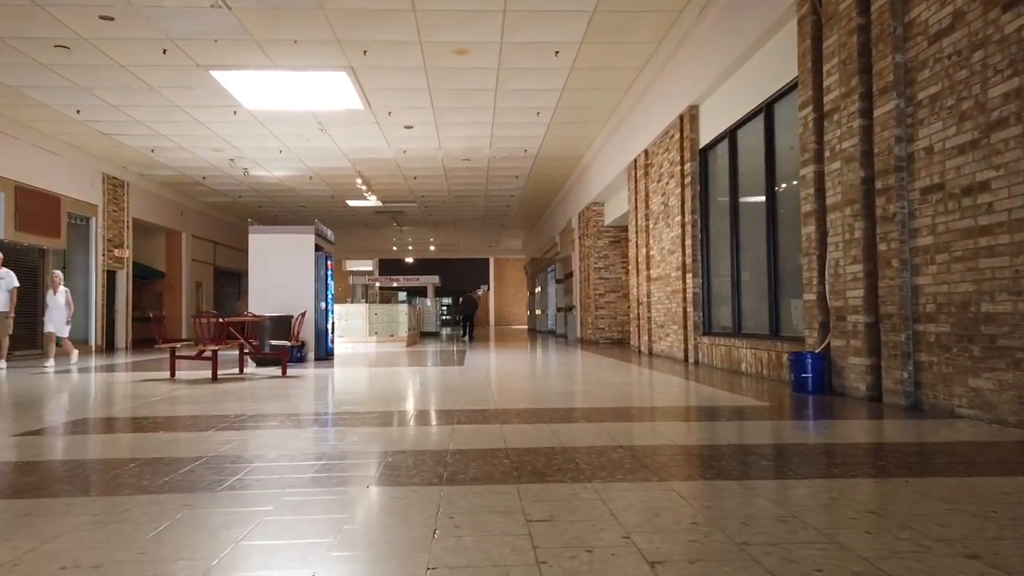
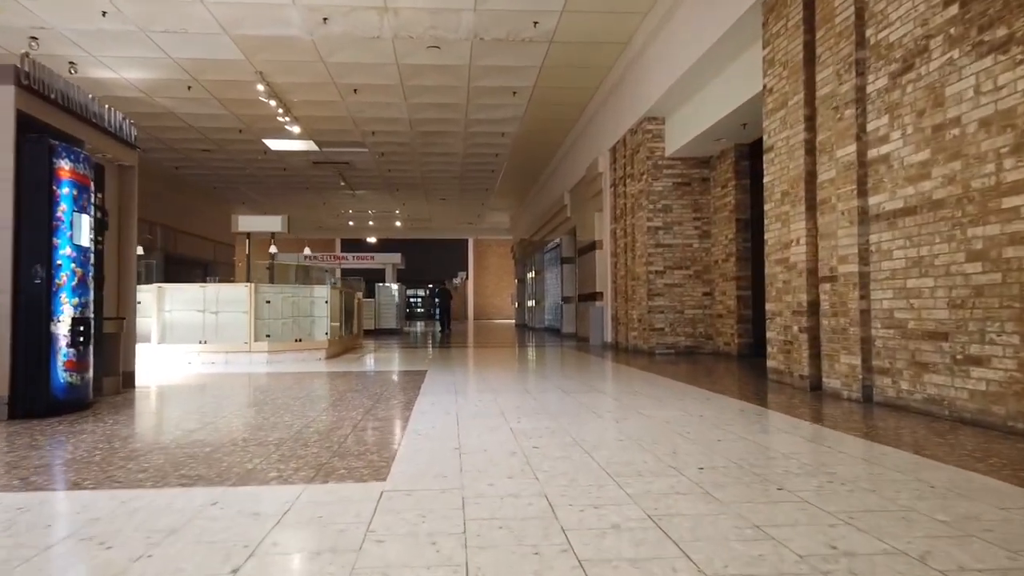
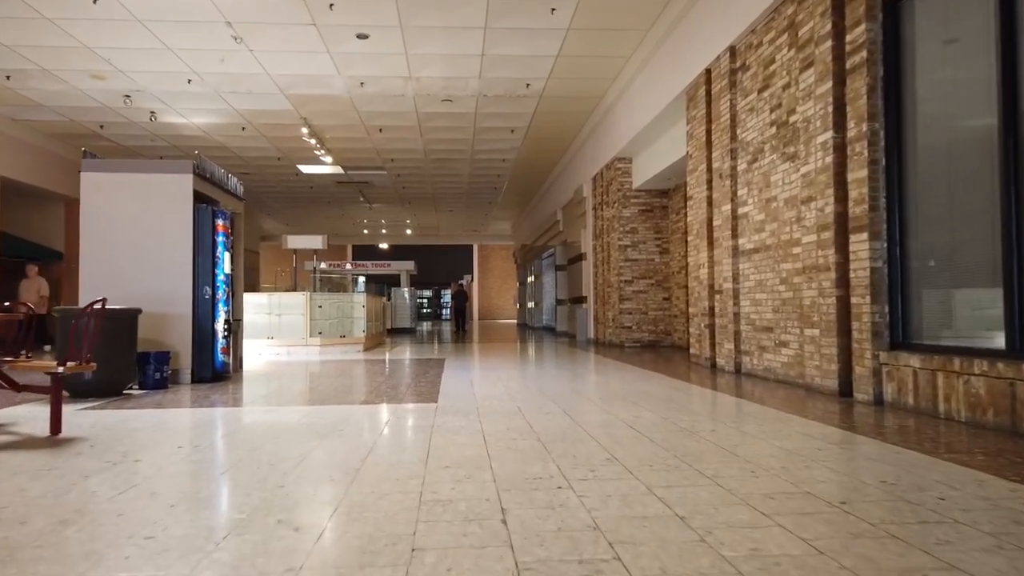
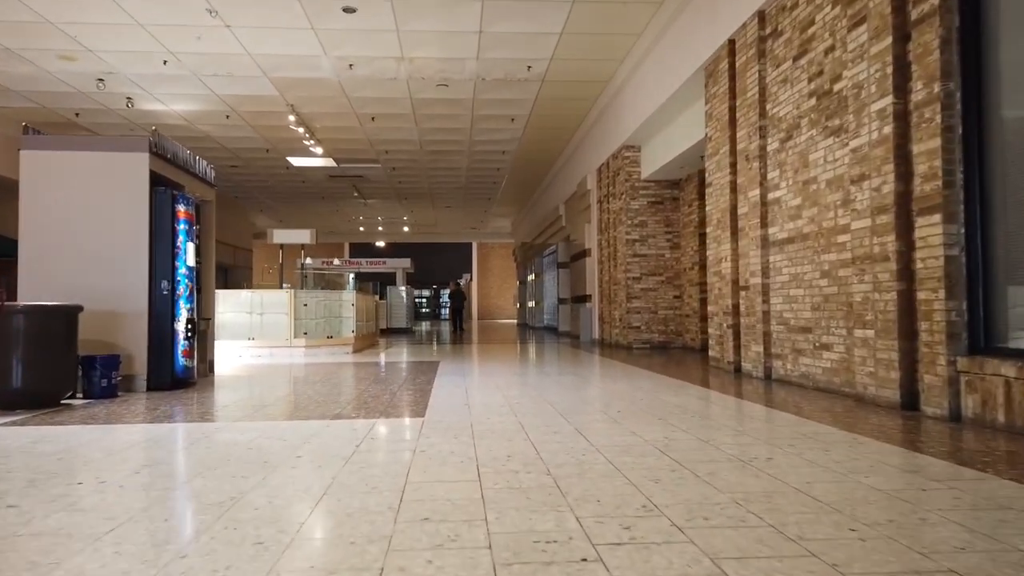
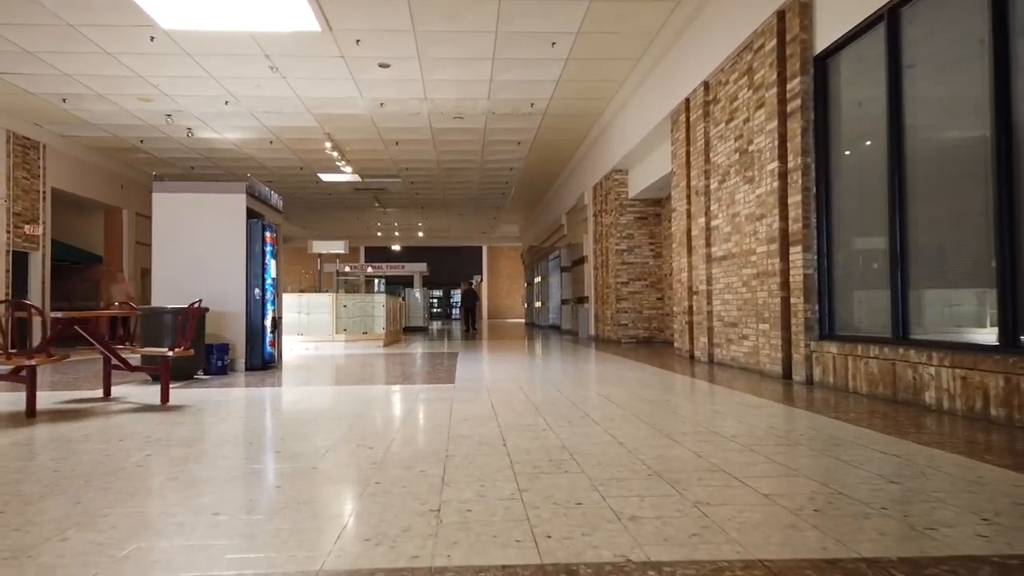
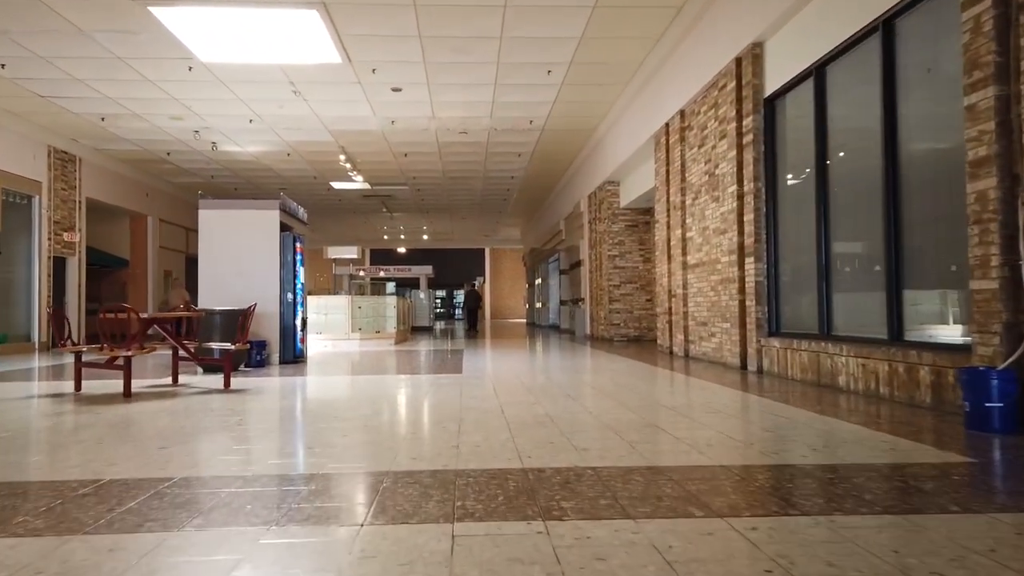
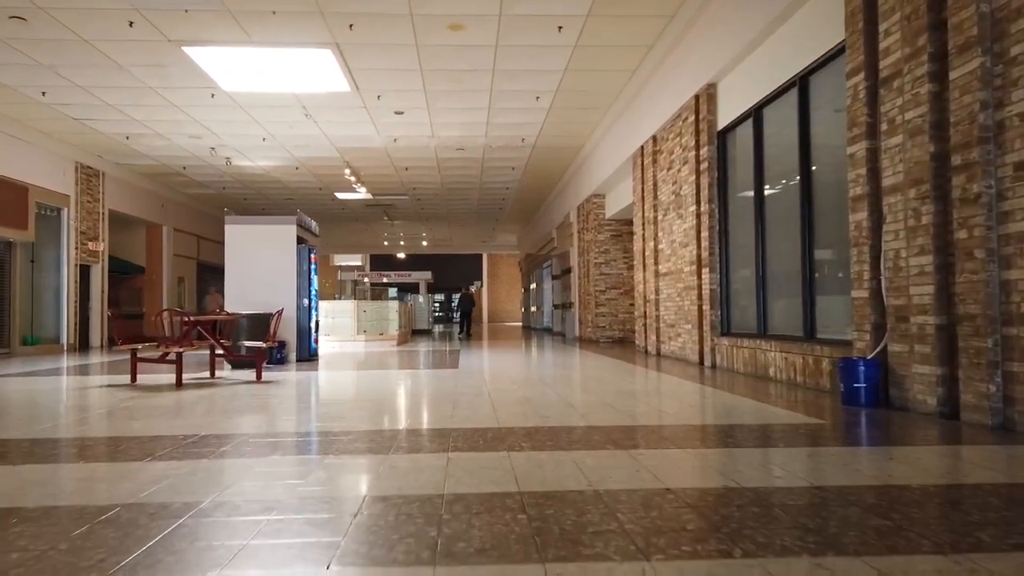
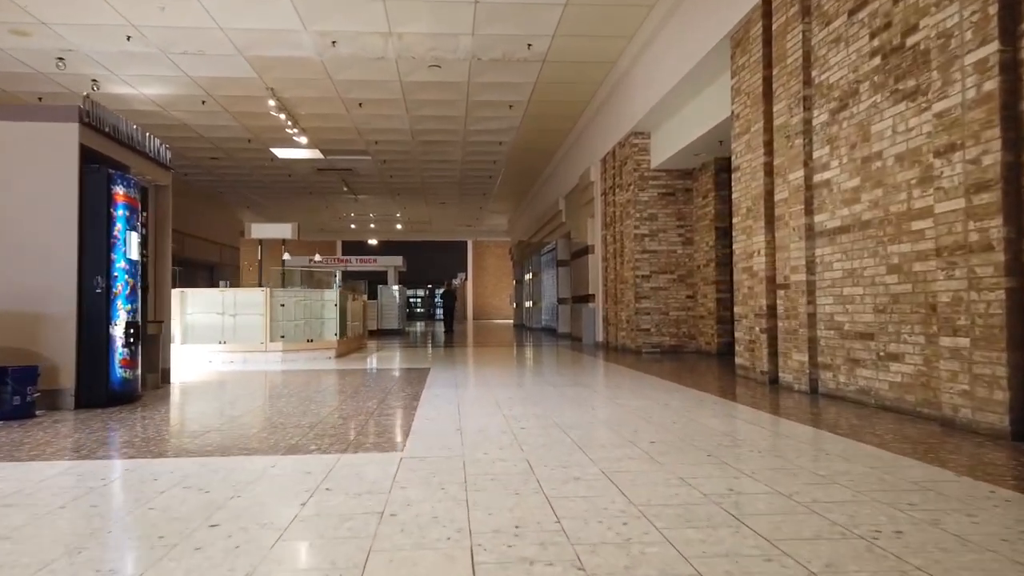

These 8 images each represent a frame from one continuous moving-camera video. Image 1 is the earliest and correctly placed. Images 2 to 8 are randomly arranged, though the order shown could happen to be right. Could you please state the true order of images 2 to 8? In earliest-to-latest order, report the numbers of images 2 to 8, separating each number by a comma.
7, 6, 5, 3, 4, 8, 2
